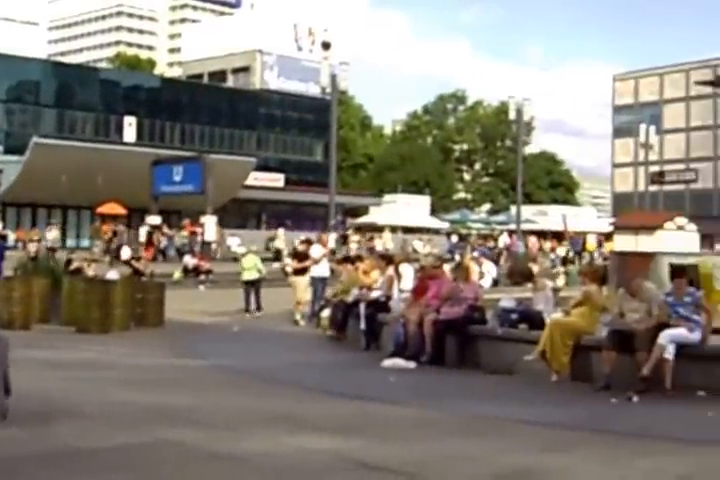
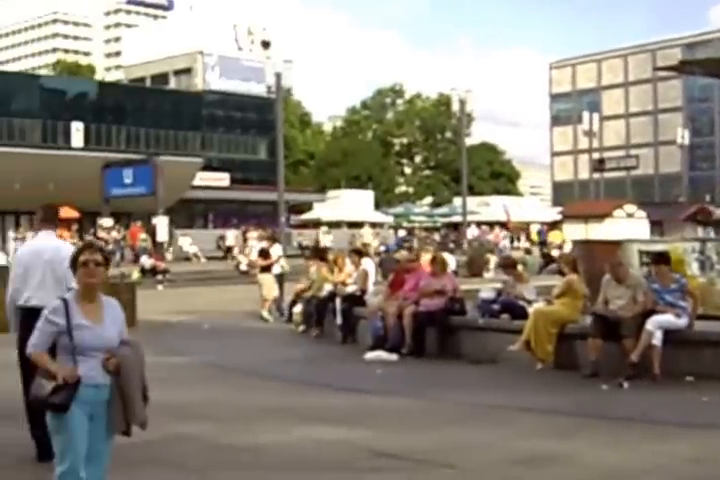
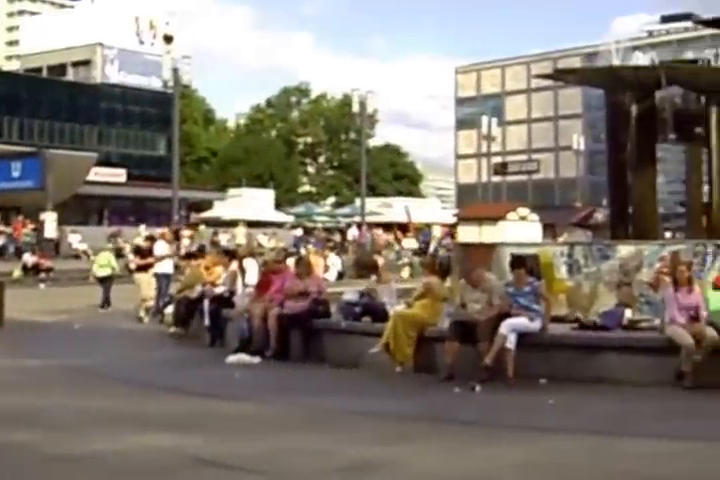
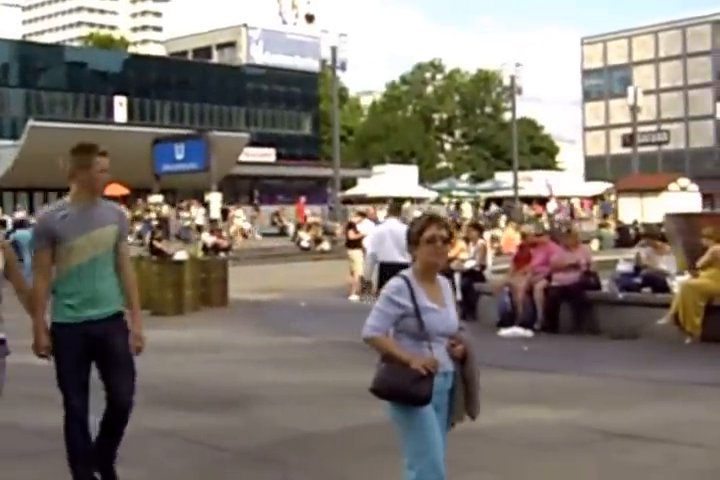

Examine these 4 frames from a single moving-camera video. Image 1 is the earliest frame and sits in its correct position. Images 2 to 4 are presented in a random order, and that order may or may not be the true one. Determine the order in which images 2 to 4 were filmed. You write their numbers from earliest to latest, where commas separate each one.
3, 2, 4
